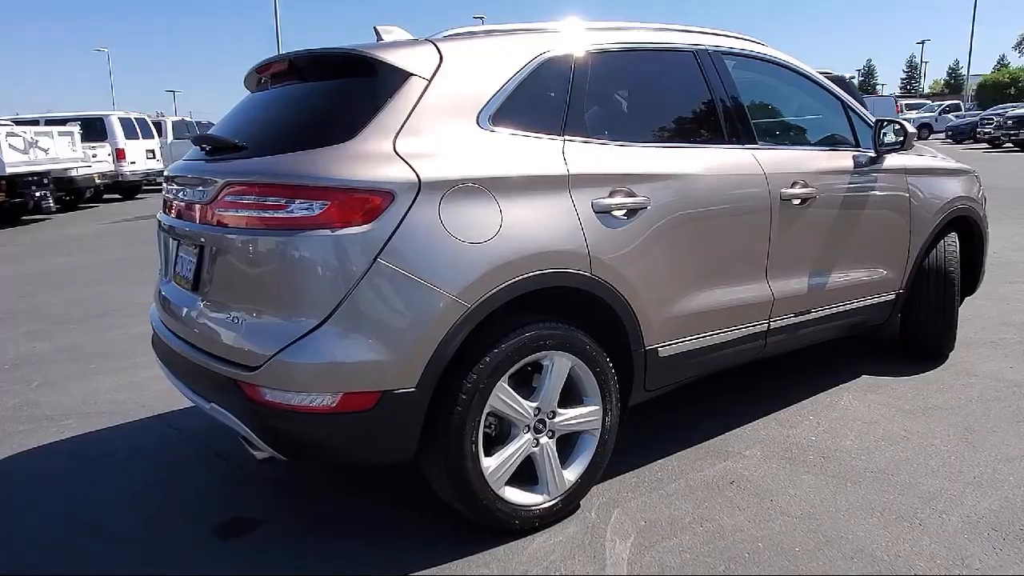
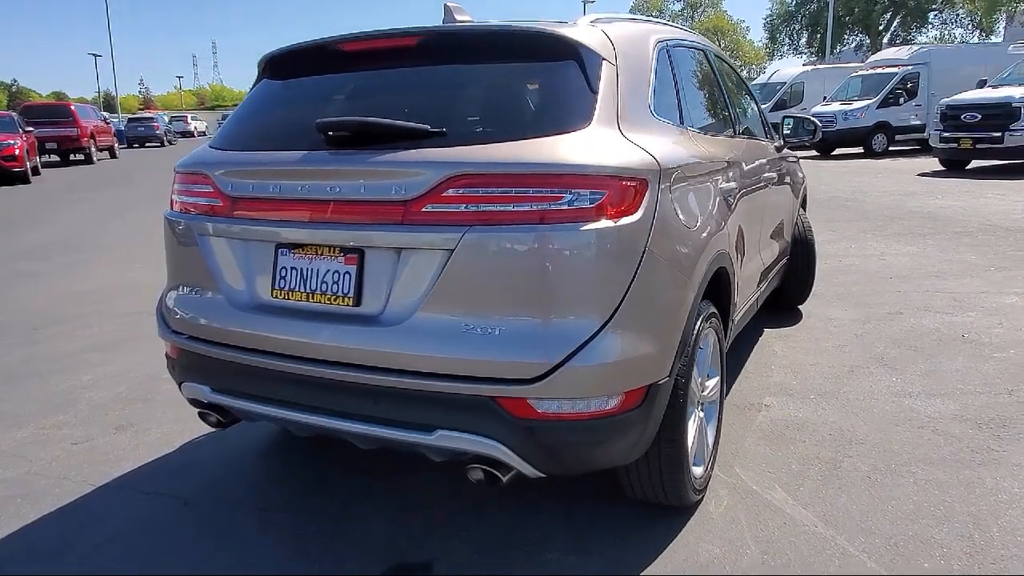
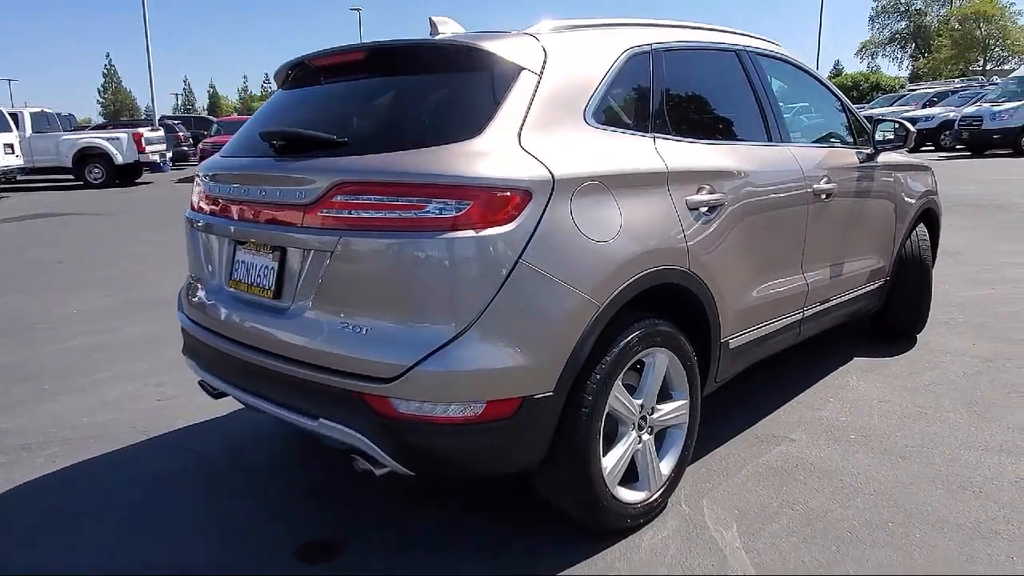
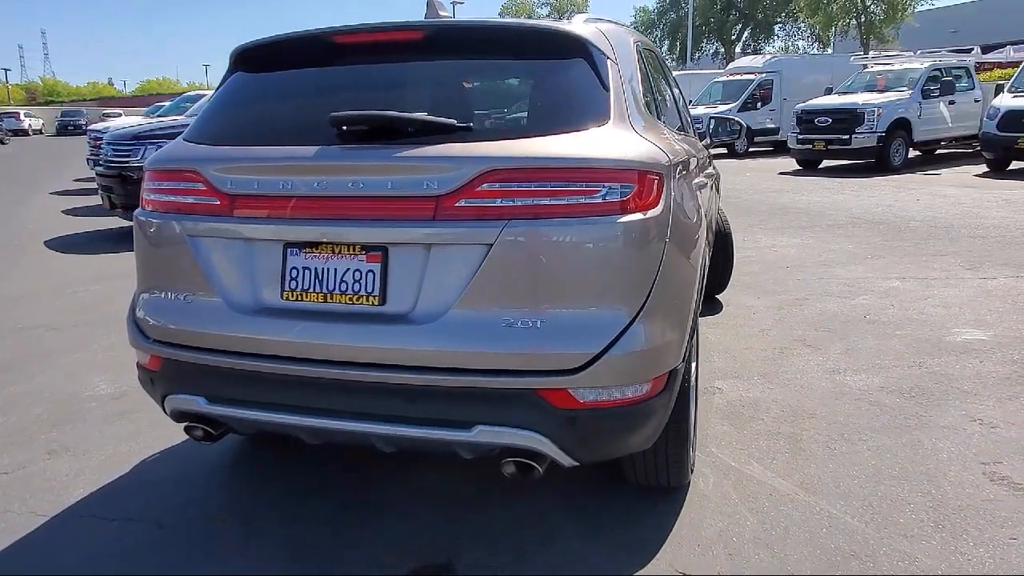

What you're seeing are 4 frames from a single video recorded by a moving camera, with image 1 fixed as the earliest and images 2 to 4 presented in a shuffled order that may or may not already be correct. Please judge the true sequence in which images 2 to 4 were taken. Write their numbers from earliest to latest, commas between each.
3, 2, 4
